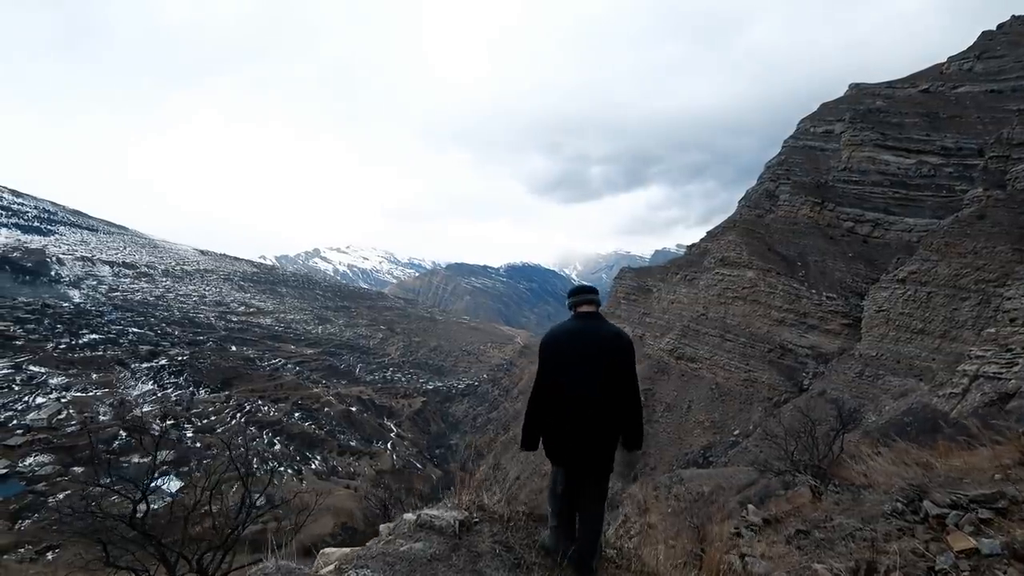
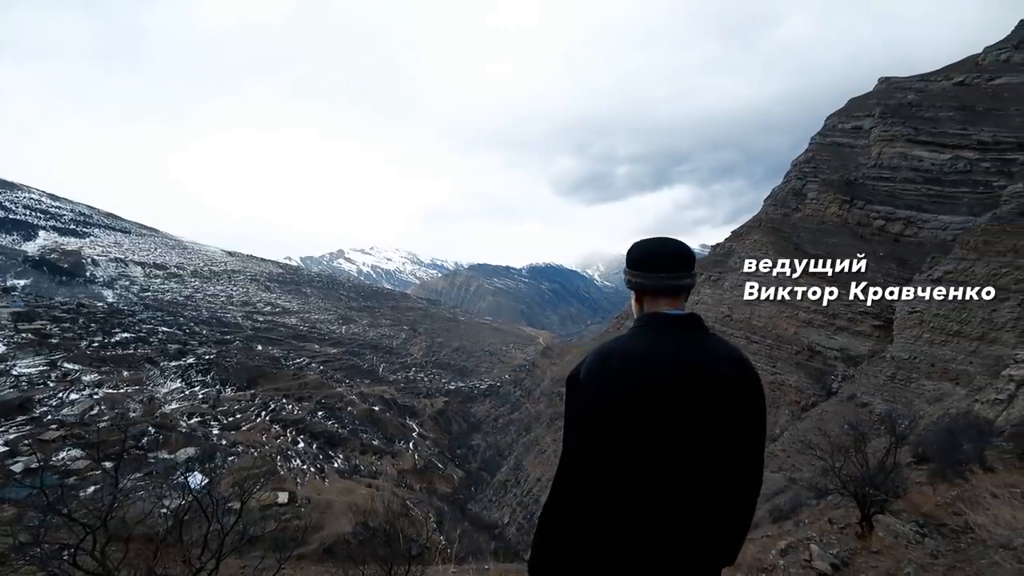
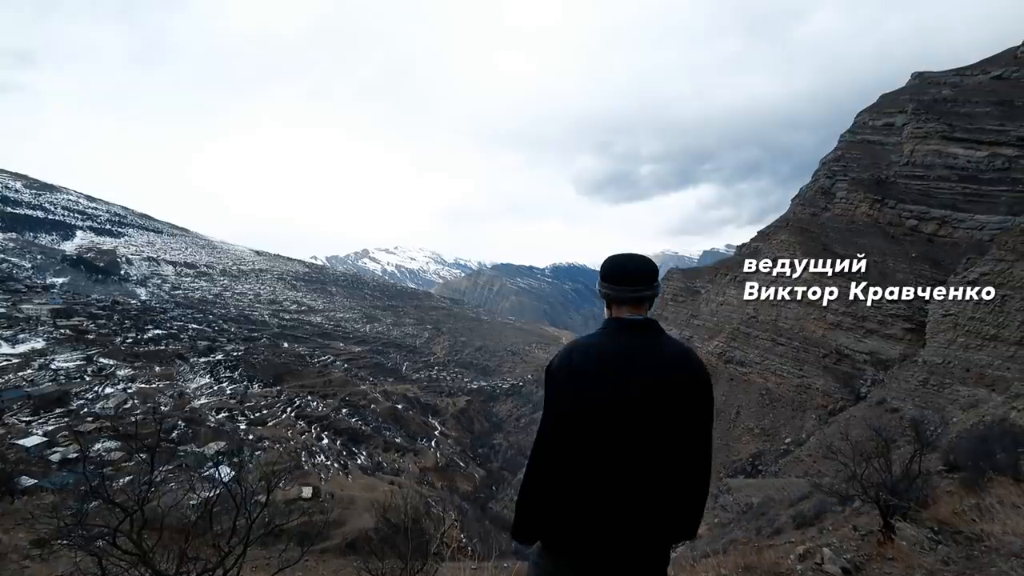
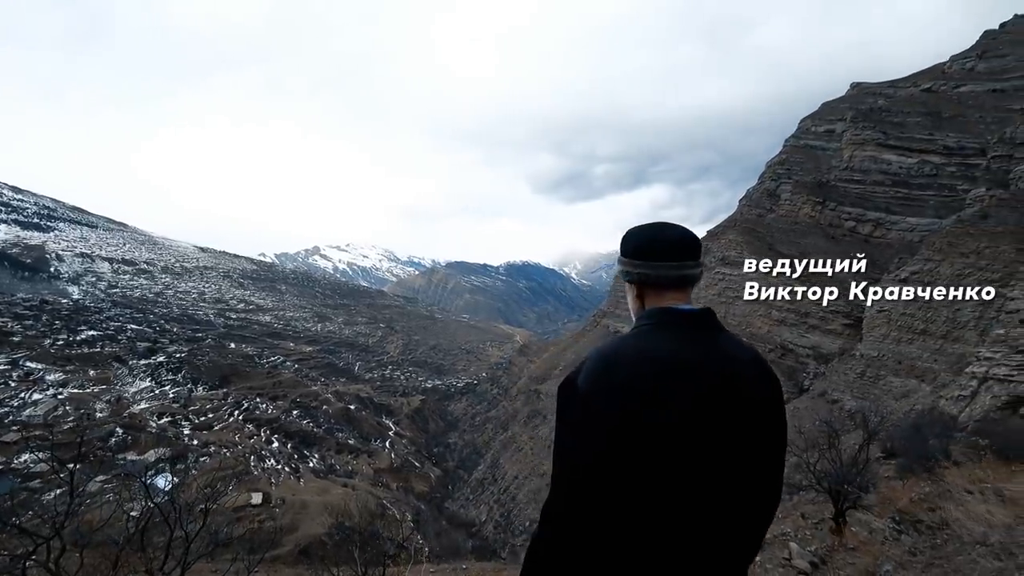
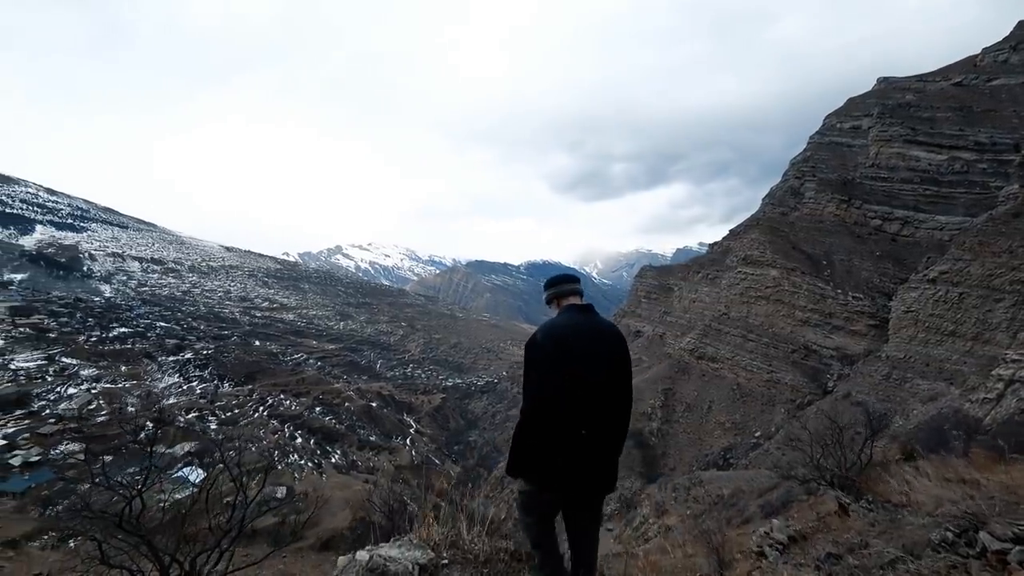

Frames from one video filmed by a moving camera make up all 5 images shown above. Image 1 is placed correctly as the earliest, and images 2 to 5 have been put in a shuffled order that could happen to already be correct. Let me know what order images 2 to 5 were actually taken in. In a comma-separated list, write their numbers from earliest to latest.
5, 3, 2, 4
